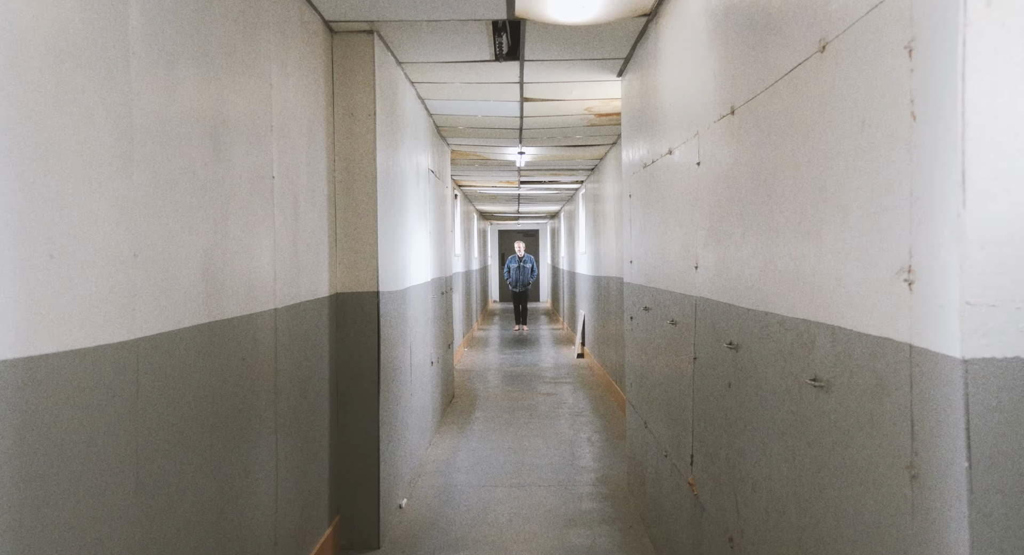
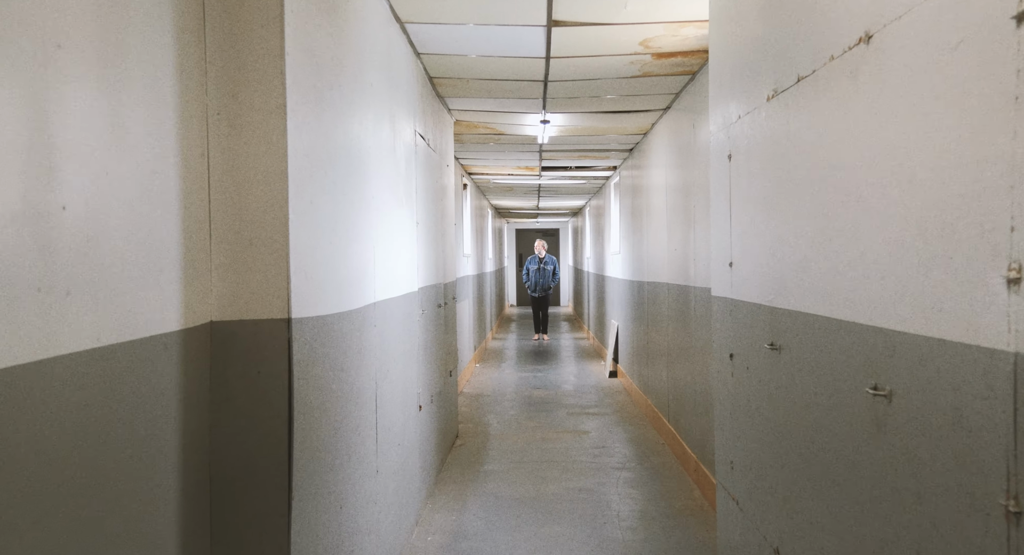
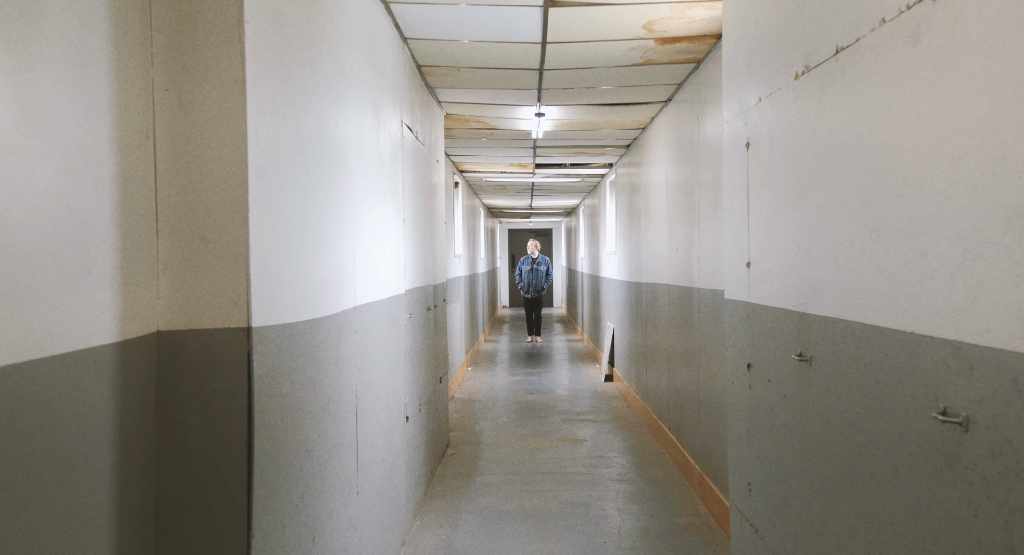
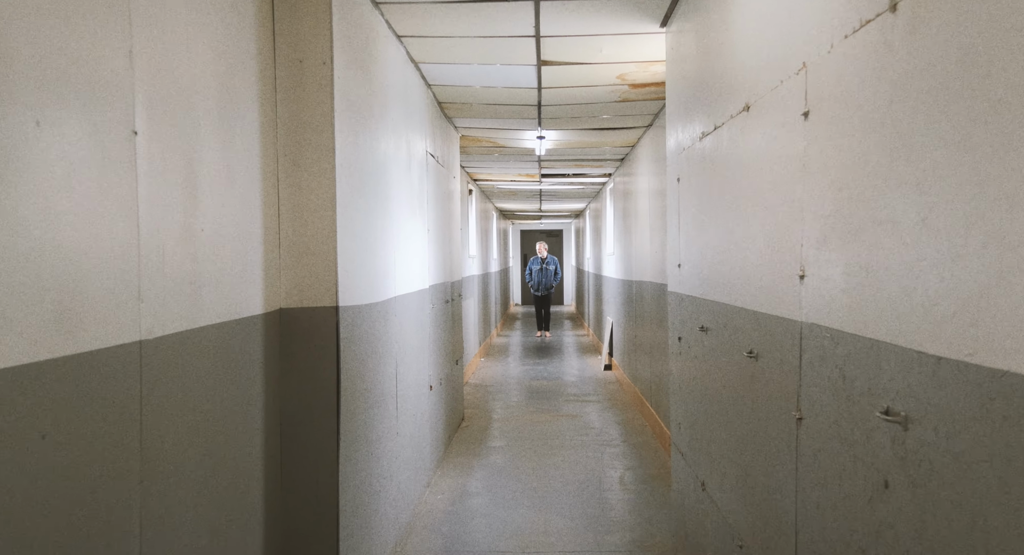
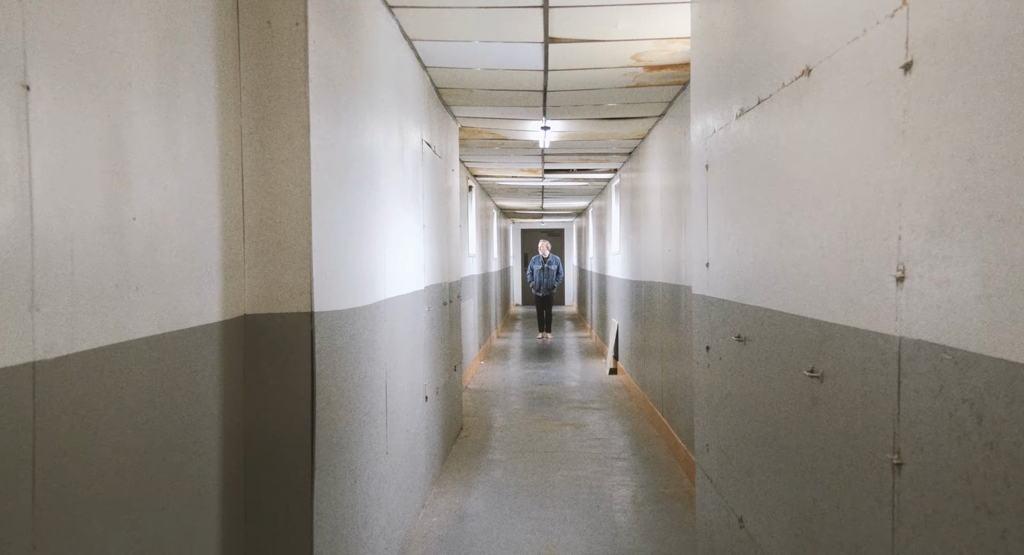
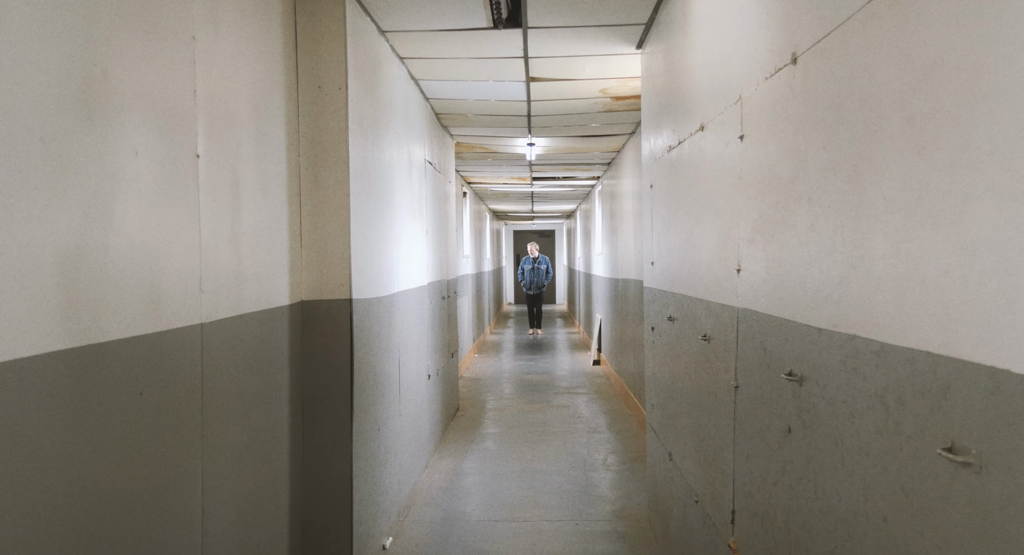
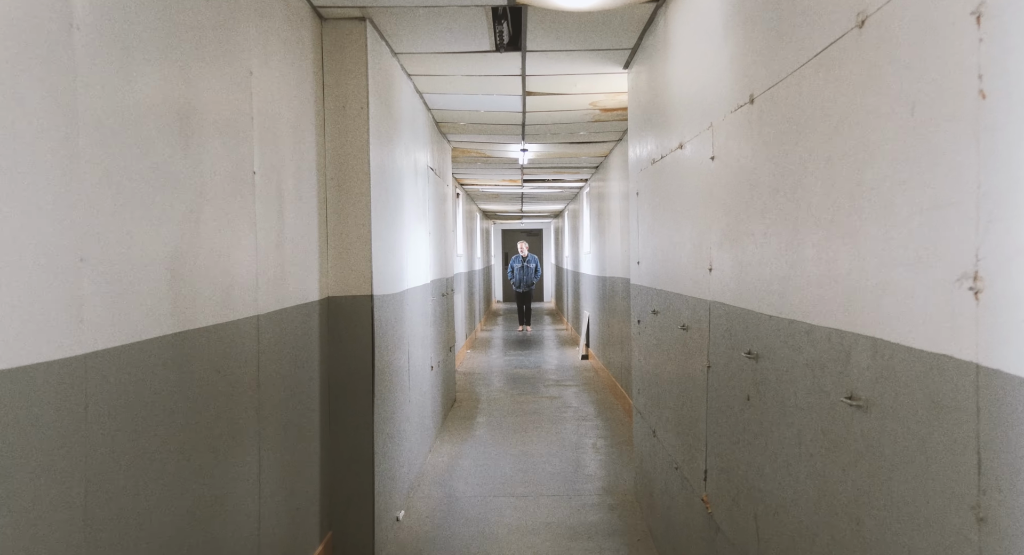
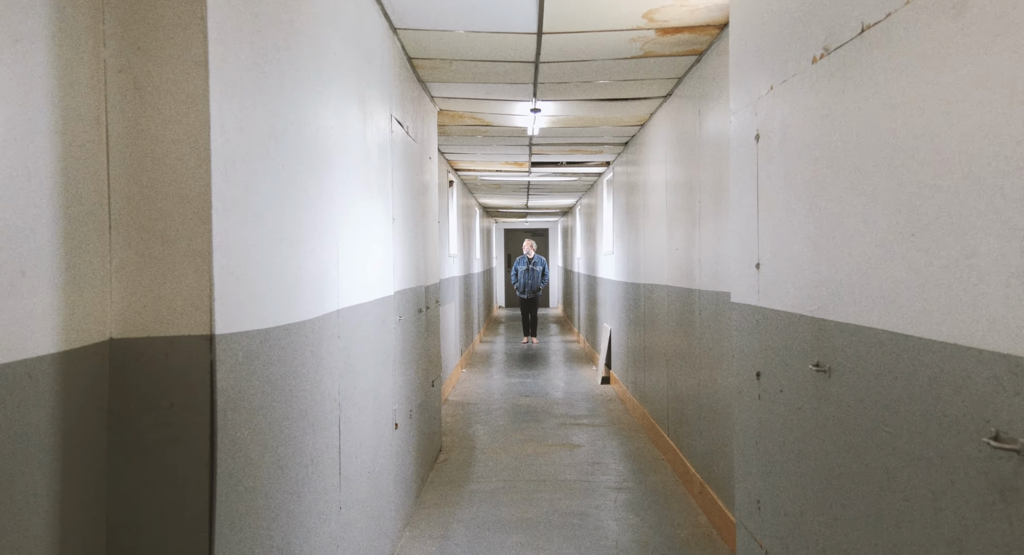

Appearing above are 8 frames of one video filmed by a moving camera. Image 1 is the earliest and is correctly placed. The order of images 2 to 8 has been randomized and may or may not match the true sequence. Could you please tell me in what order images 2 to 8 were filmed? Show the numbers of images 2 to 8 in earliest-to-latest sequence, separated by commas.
7, 6, 4, 5, 2, 3, 8
